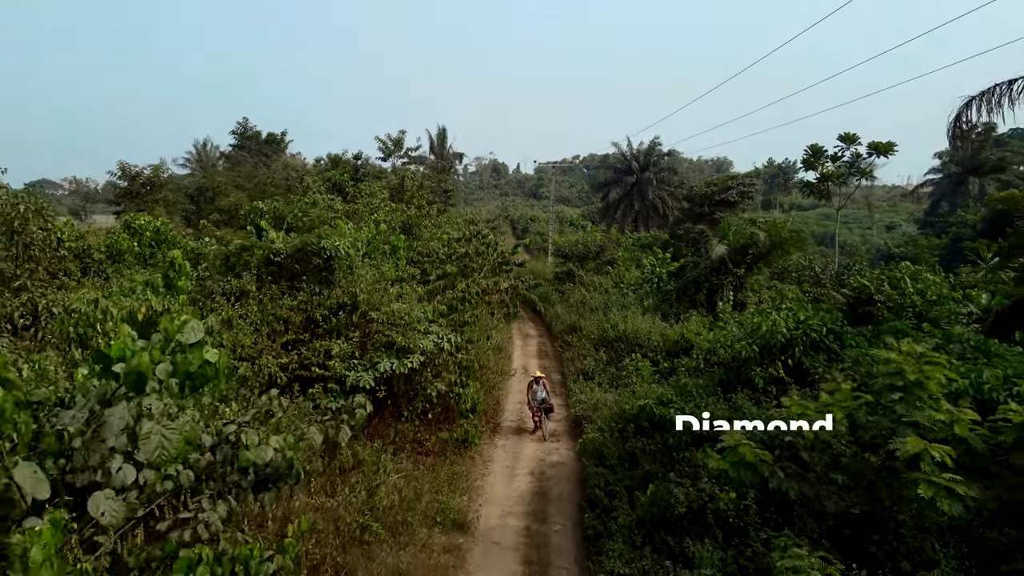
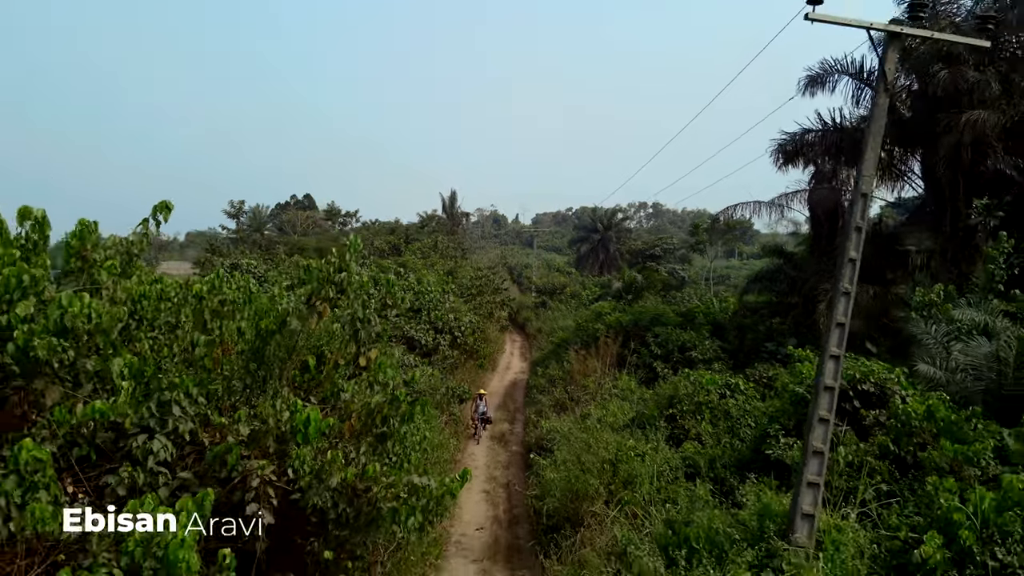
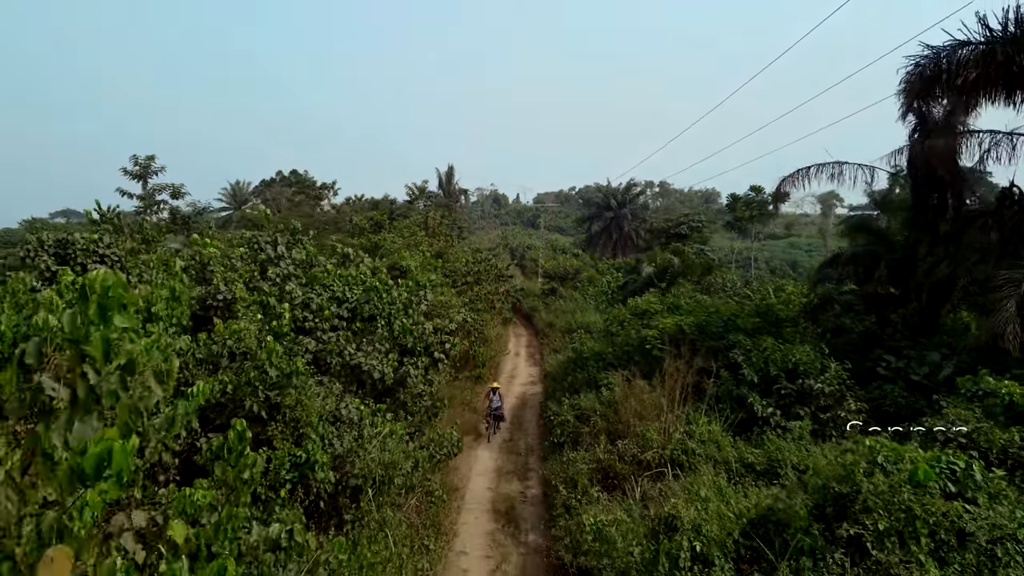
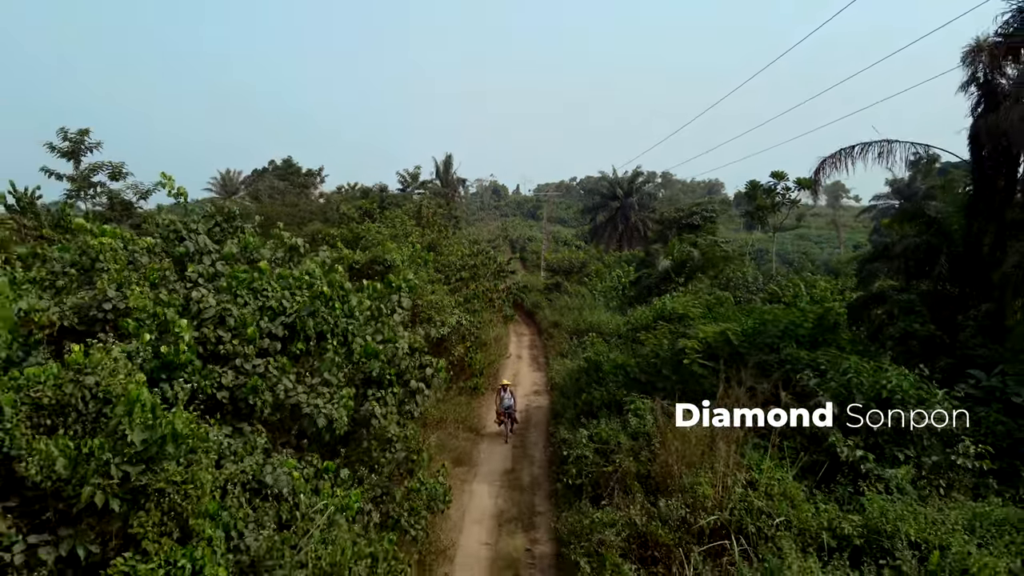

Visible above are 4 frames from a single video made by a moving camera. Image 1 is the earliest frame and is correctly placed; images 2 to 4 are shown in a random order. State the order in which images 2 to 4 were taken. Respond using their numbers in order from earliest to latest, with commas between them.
4, 3, 2
